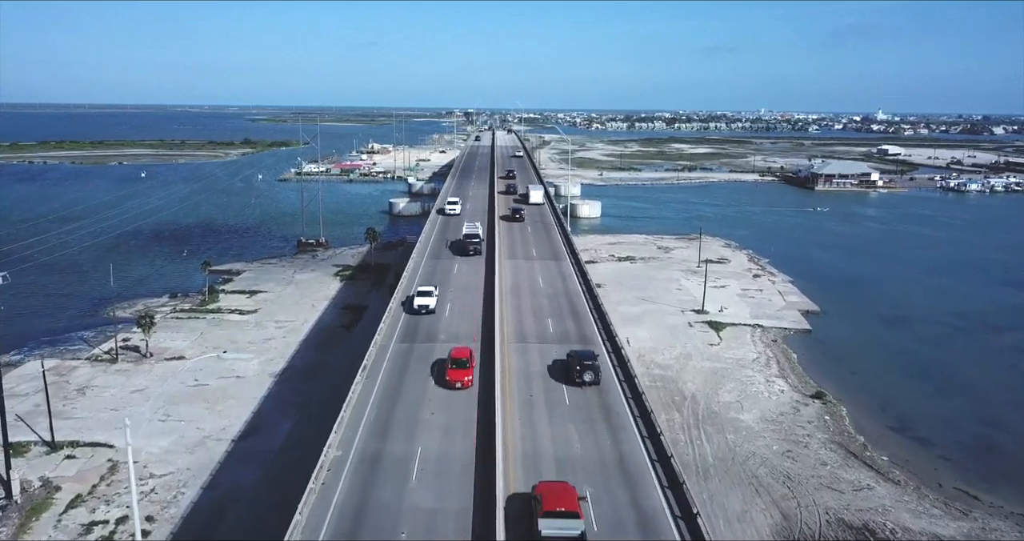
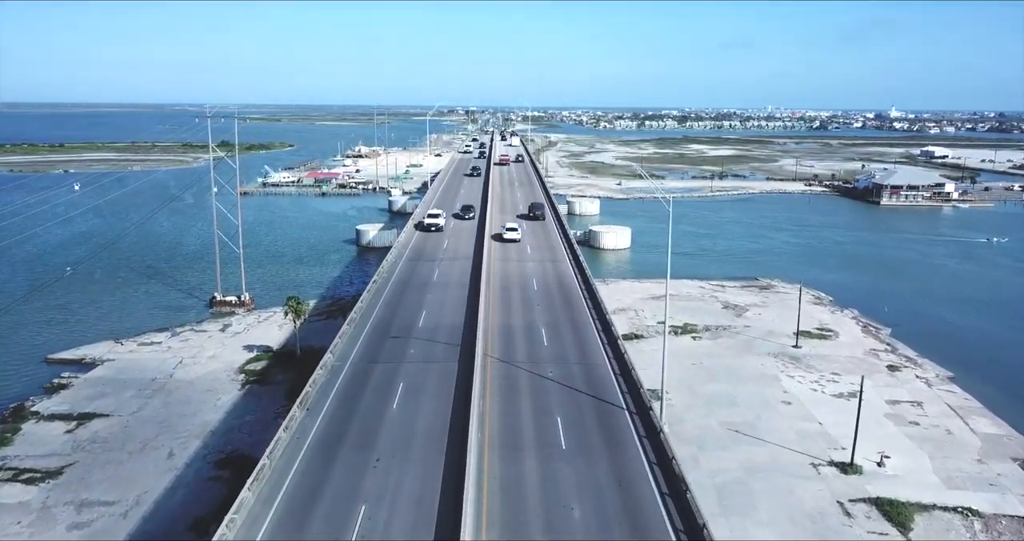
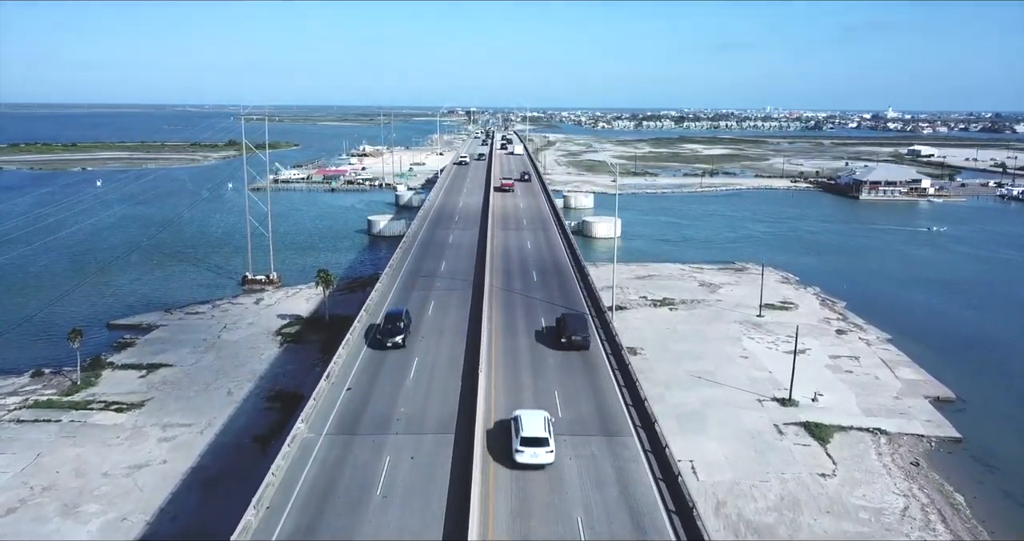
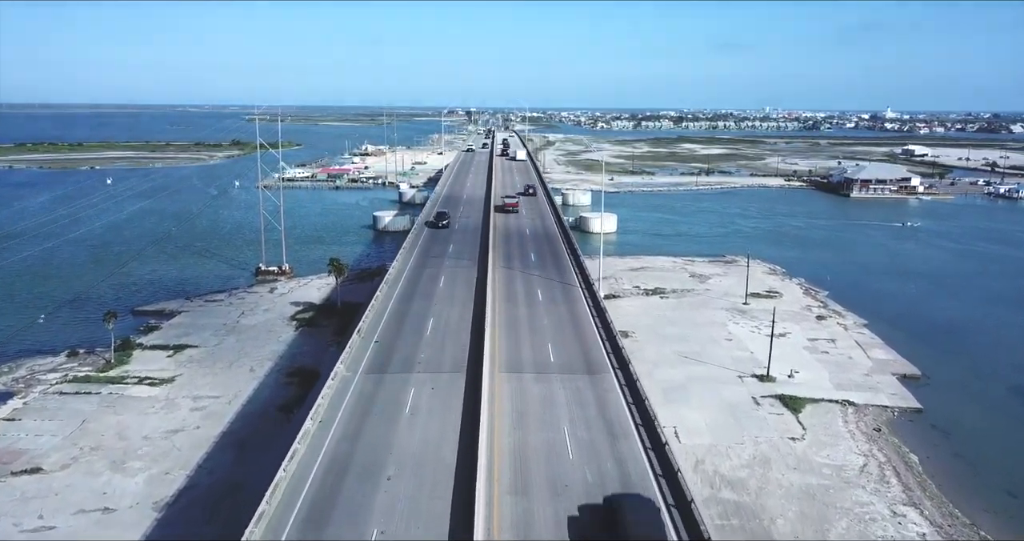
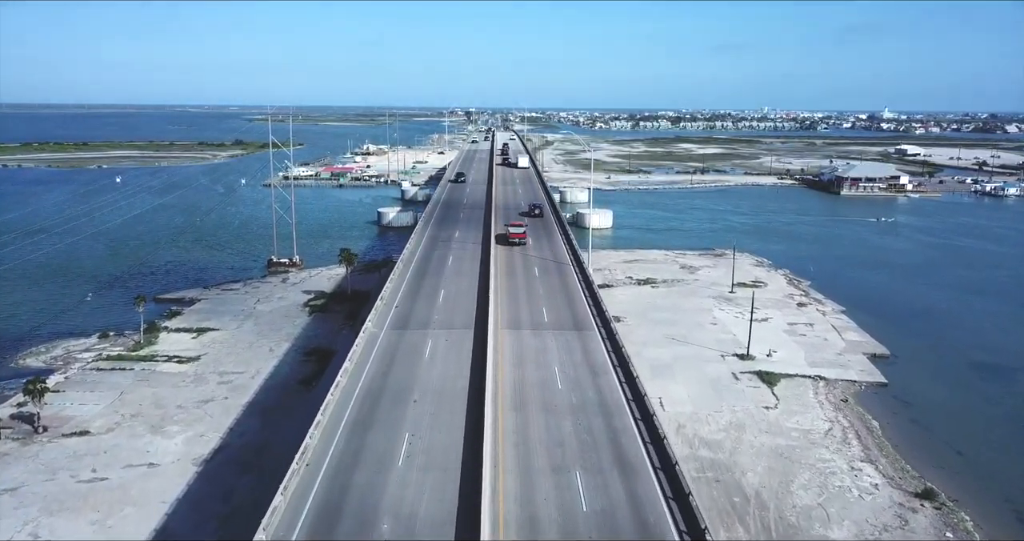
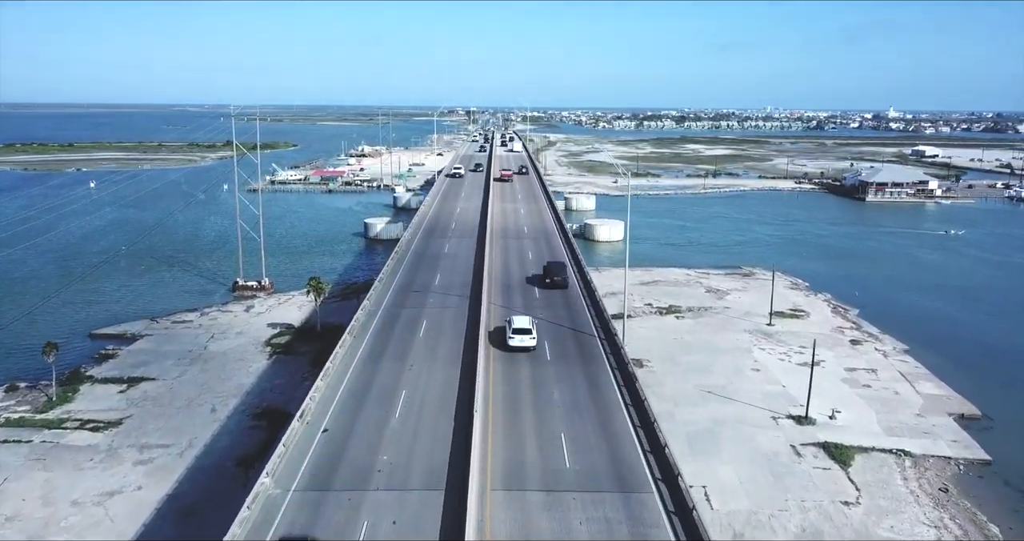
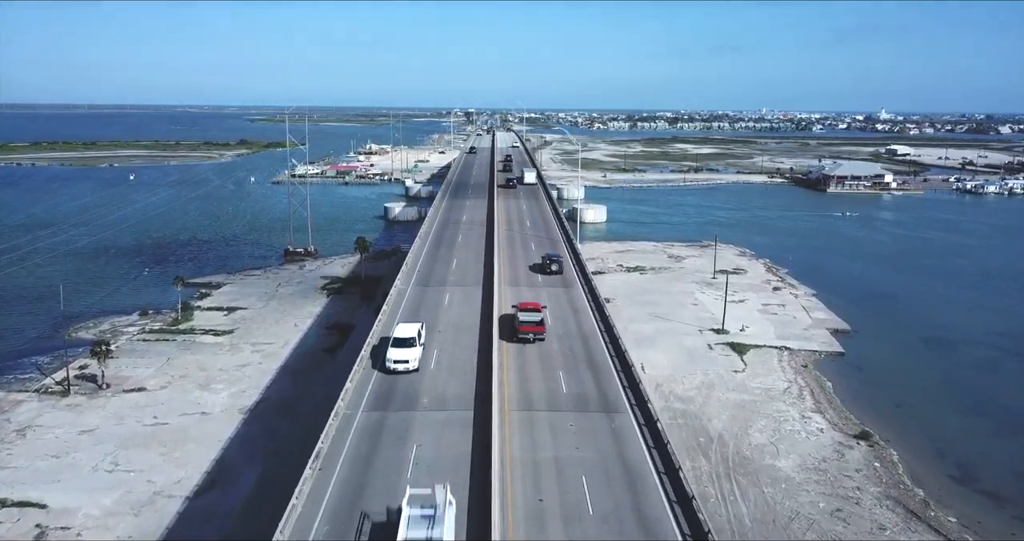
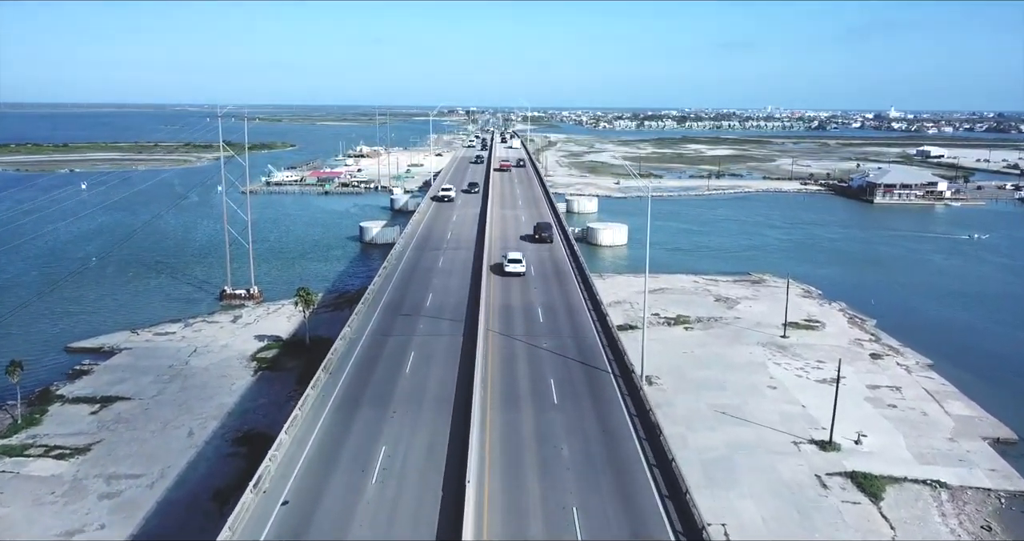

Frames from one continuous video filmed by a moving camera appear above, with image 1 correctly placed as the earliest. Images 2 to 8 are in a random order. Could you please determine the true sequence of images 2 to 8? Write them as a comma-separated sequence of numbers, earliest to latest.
7, 5, 4, 3, 6, 8, 2
